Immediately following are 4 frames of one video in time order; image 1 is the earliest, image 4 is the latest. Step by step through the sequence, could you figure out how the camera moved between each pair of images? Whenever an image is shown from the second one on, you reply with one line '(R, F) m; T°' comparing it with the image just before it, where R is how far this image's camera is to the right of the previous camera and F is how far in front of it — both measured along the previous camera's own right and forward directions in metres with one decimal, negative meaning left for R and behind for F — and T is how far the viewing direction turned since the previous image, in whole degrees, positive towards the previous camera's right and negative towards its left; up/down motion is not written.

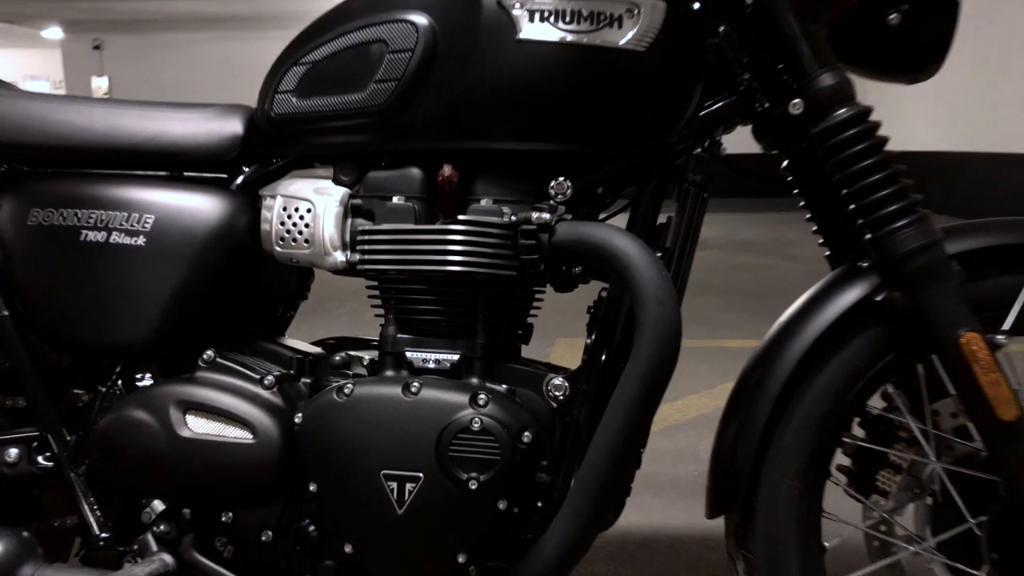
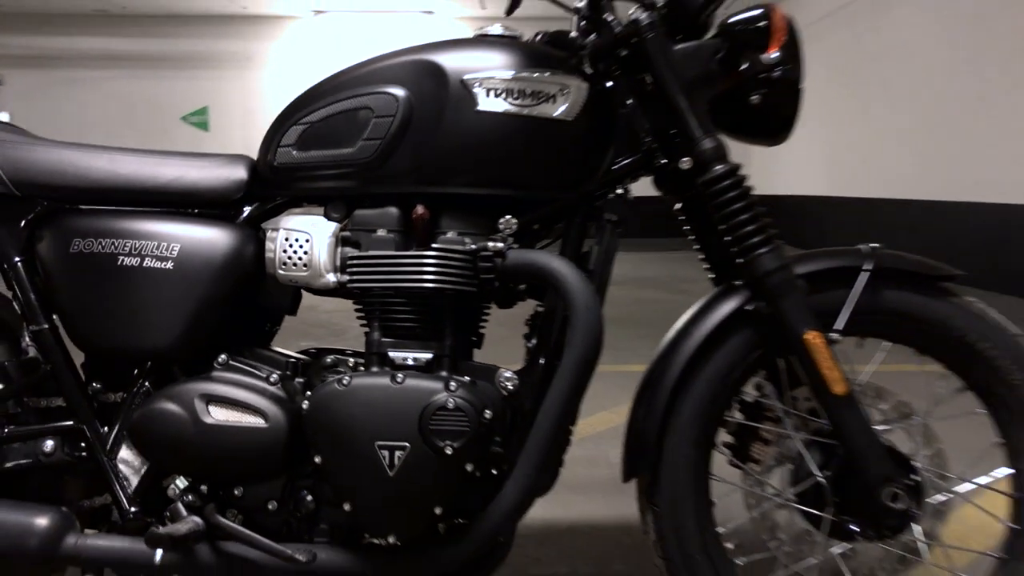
(-0.1, -0.3) m; +6°
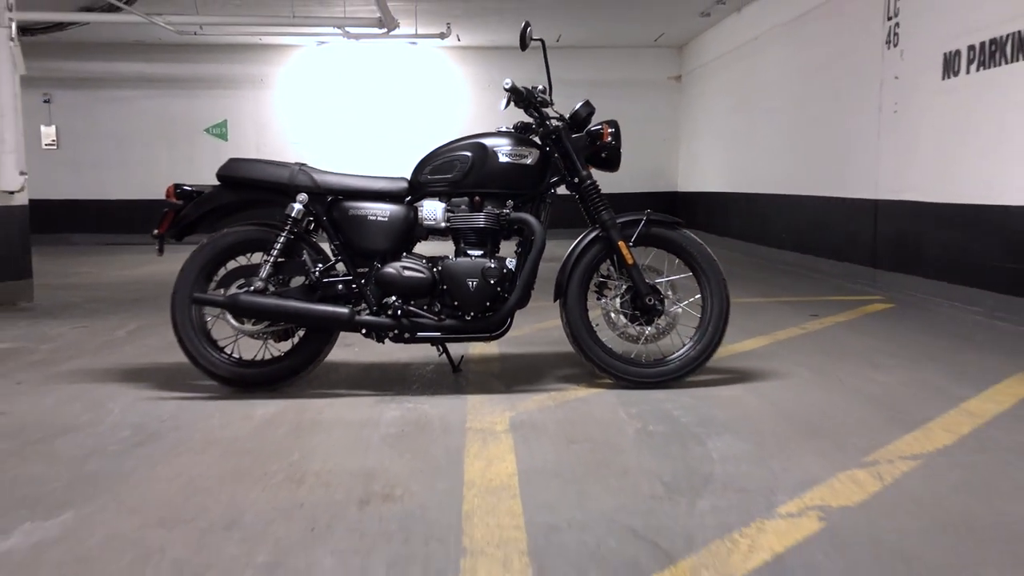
(-0.1, -2.0) m; +3°
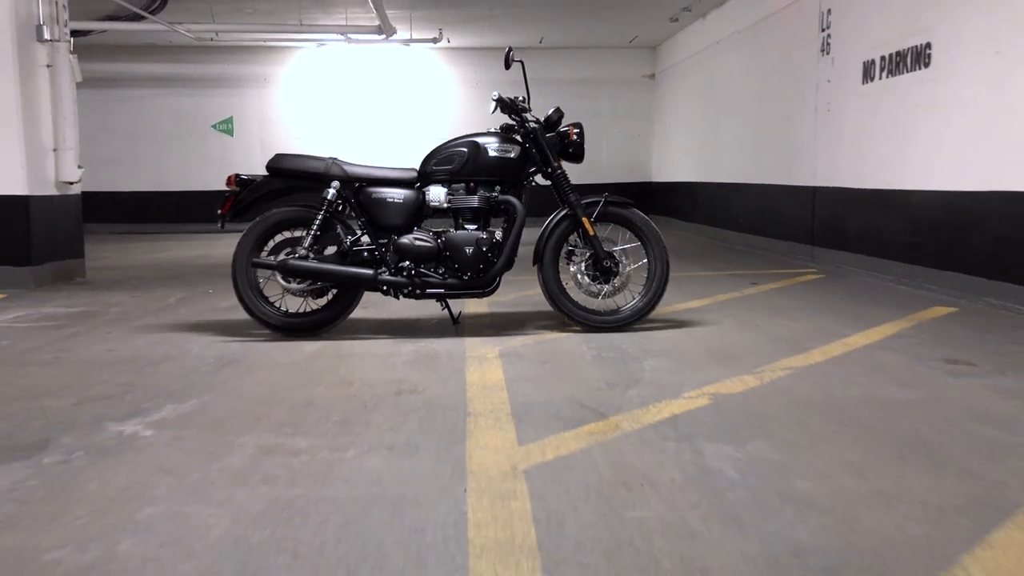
(0.0, -0.9) m; +1°
